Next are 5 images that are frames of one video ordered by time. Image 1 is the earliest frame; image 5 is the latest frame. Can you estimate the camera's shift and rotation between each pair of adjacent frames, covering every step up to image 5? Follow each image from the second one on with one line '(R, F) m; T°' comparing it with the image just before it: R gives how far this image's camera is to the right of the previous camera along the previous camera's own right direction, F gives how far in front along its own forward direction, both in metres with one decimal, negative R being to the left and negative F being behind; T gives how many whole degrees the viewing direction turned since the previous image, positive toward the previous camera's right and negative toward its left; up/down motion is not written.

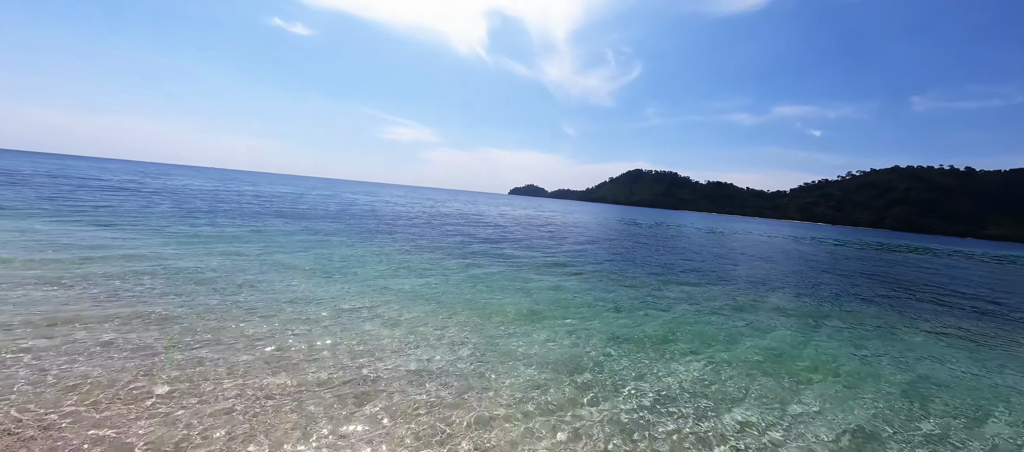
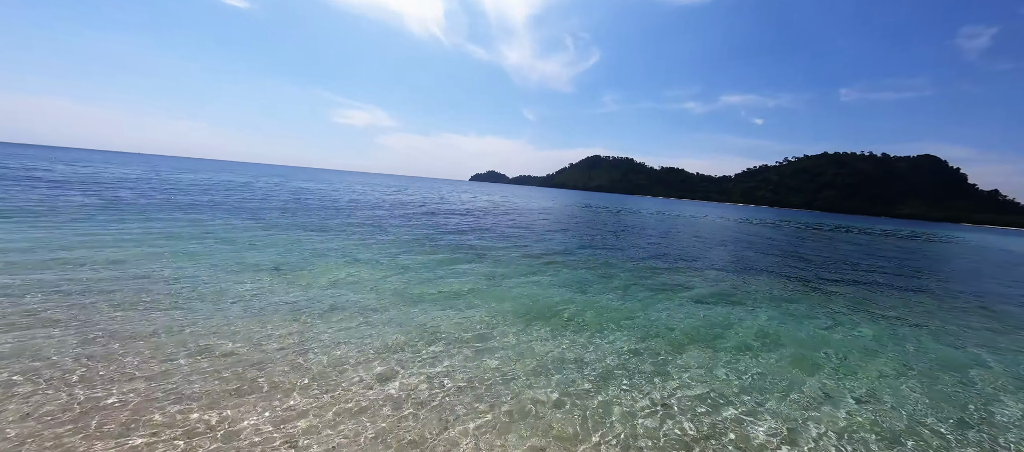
(-0.5, +0.6) m; +6°
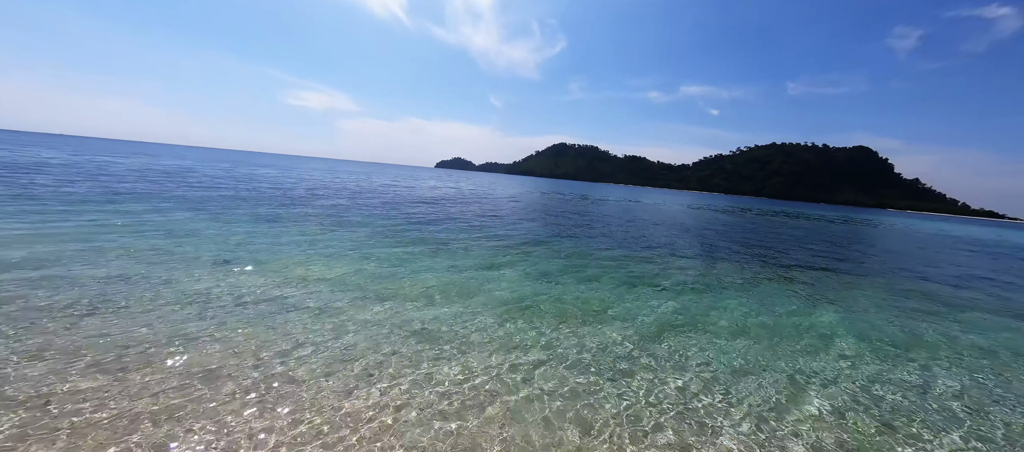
(-0.3, +0.4) m; +5°
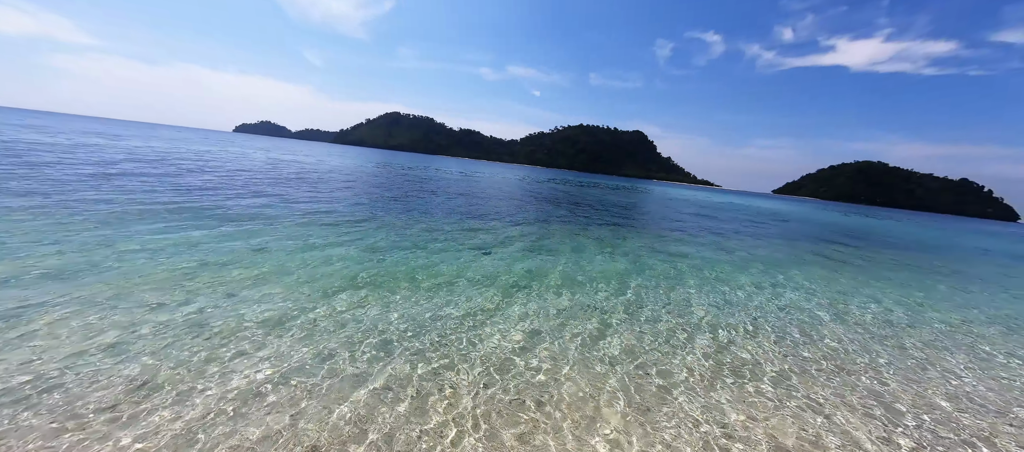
(-0.4, +1.6) m; +26°
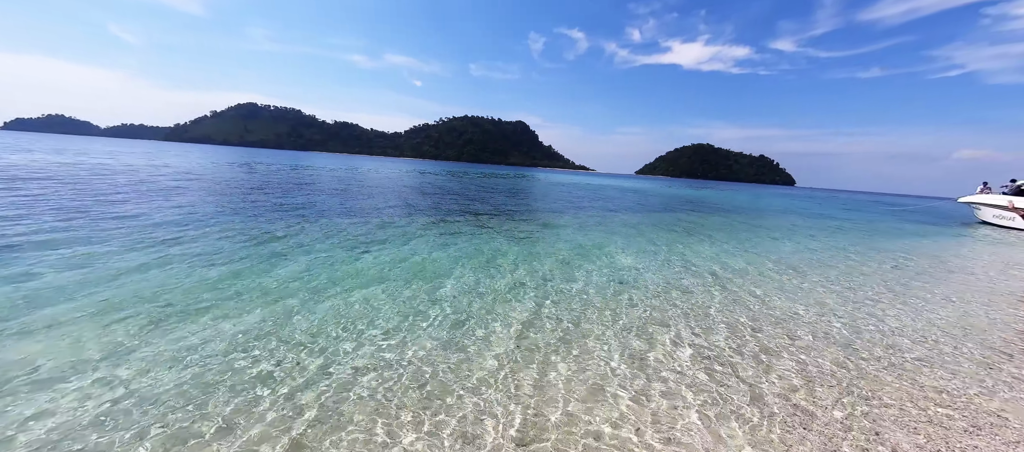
(+0.2, +1.1) m; +18°
